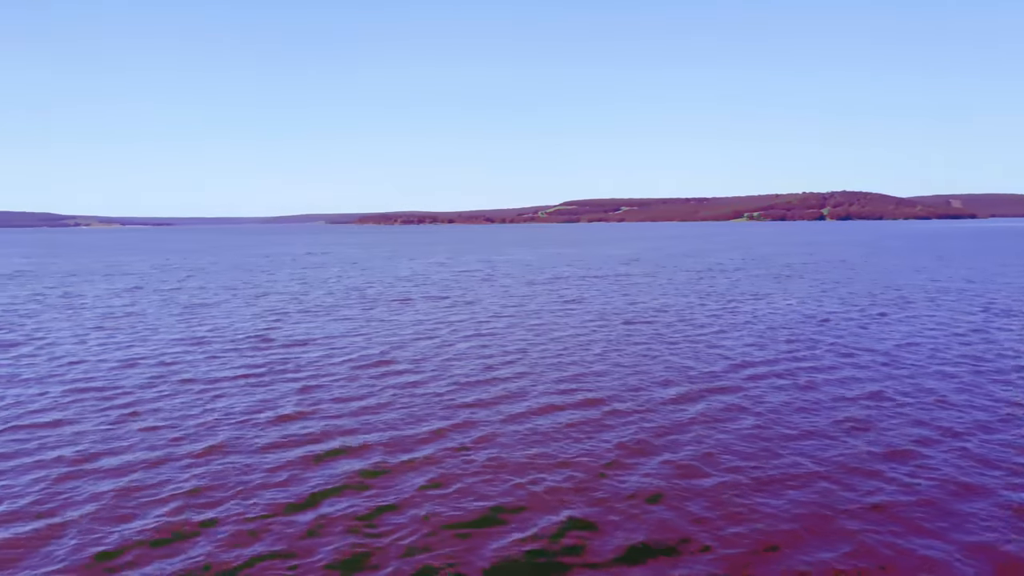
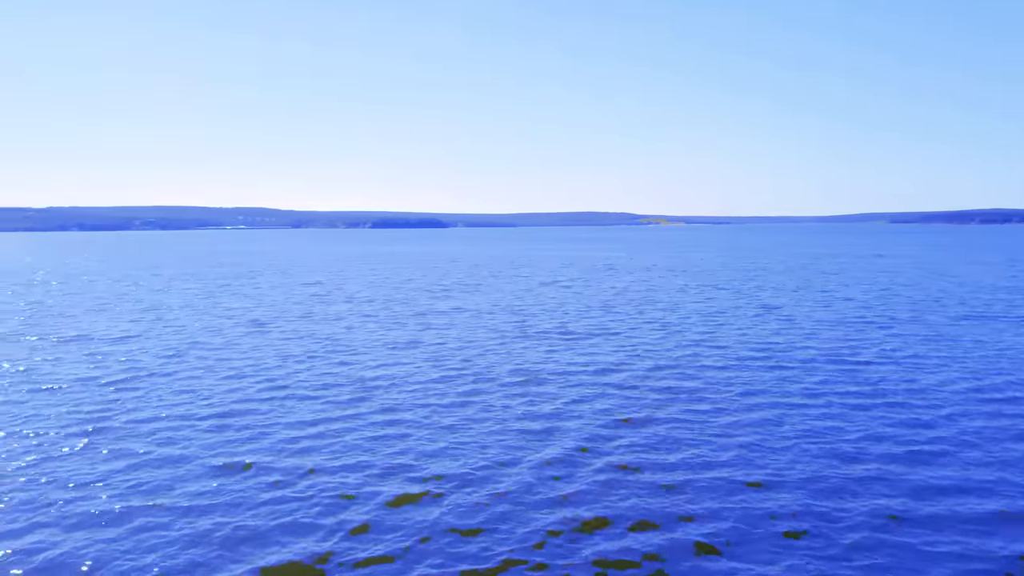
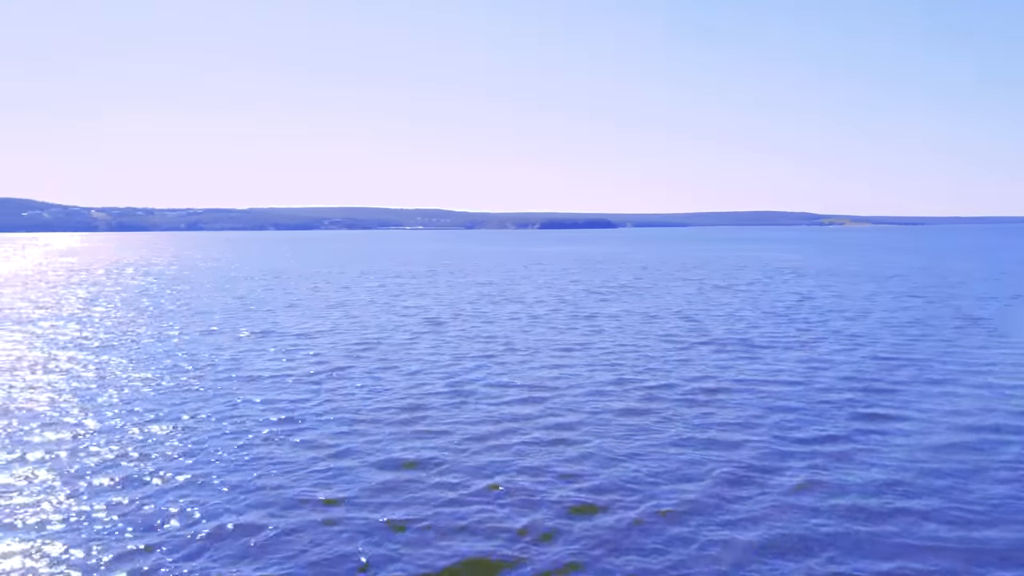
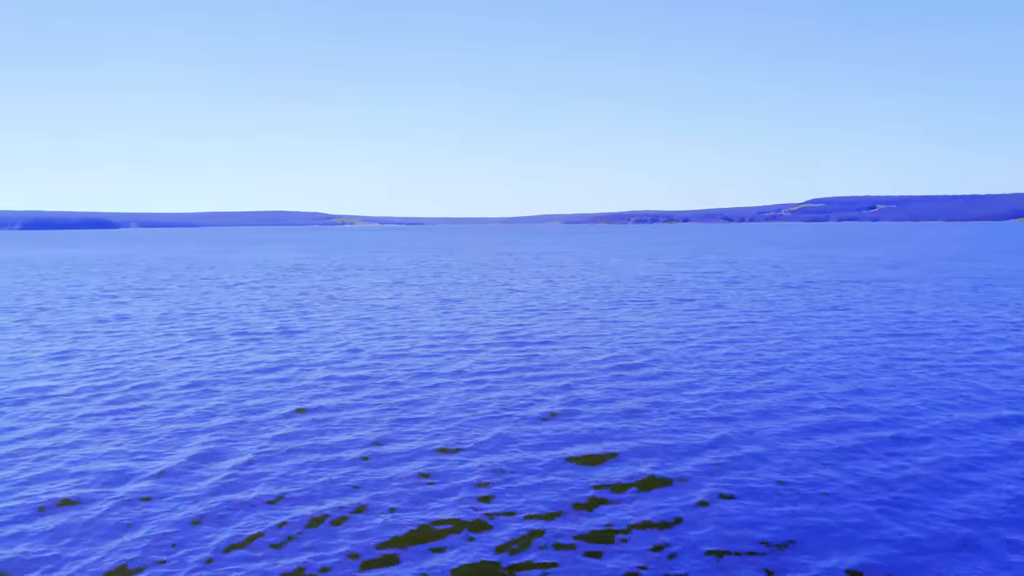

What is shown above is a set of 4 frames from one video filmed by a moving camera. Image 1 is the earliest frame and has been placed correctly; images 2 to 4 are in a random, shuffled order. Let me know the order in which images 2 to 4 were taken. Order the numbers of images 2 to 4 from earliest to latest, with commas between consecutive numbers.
4, 2, 3
